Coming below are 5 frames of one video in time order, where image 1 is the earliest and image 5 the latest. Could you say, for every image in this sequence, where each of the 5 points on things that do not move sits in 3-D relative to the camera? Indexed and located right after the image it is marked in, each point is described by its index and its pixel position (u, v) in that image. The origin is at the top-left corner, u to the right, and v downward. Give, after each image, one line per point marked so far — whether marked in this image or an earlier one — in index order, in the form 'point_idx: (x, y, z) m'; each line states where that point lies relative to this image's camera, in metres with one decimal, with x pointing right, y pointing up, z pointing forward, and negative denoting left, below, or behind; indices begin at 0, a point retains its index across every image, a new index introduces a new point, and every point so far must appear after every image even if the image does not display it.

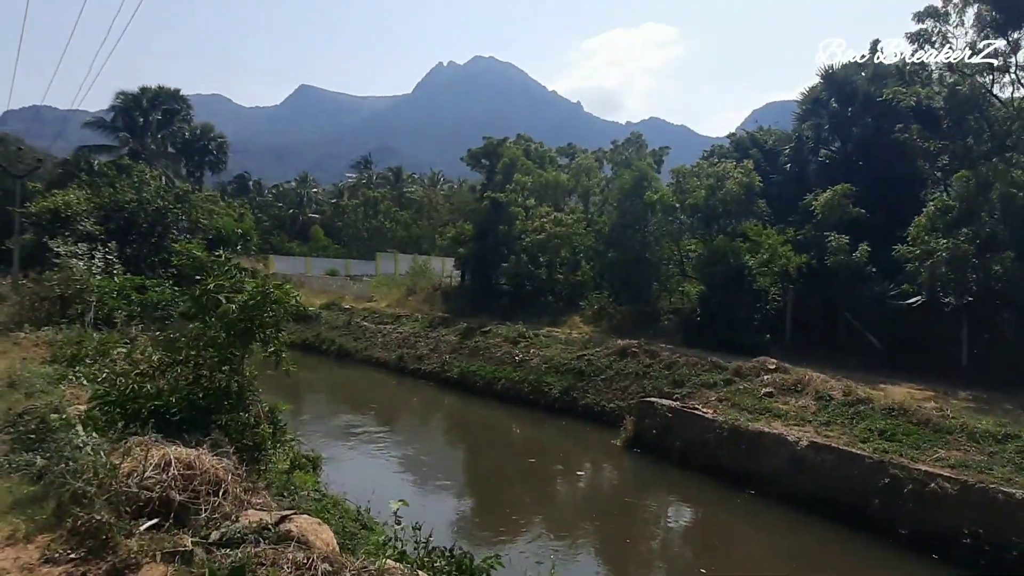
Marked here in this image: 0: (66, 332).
0: (-8.1, -0.8, +12.5) m
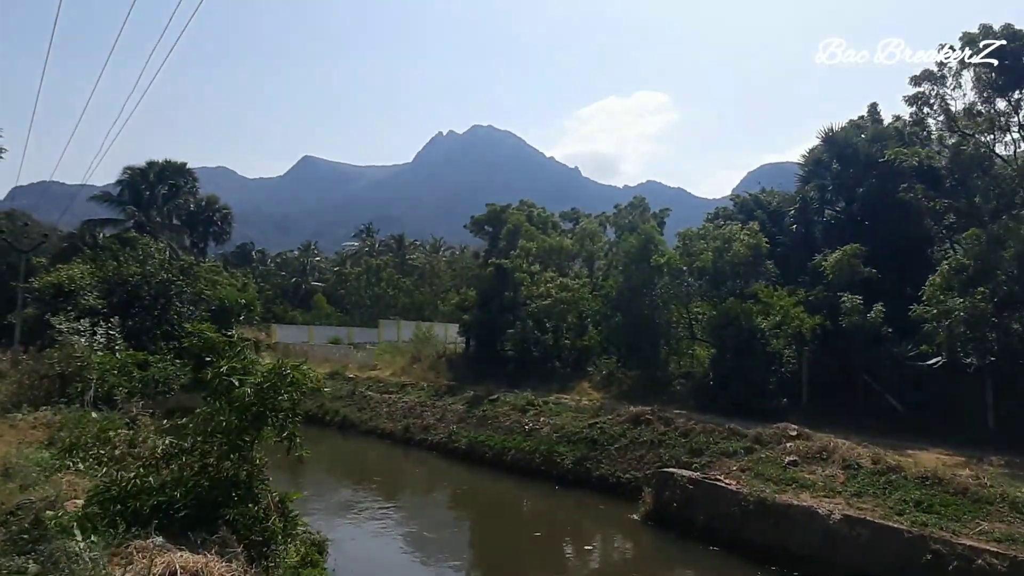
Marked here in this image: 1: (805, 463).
0: (-7.9, -2.2, +12.0) m
1: (+6.4, -3.8, +14.9) m
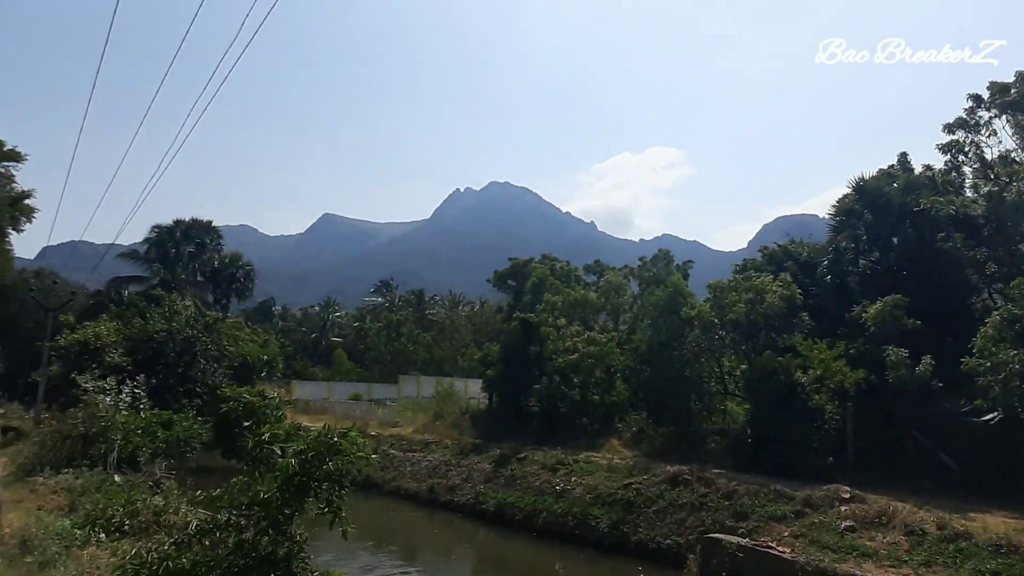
0: (-7.2, -3.2, +11.6) m
1: (+7.1, -4.9, +13.9) m
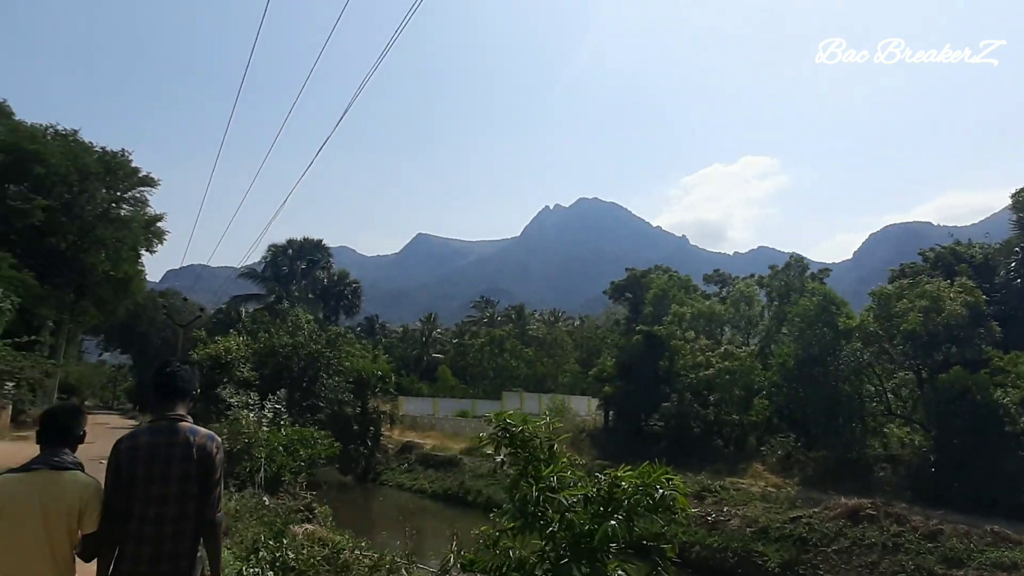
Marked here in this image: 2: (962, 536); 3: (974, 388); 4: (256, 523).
0: (-4.3, -3.3, +10.8) m
1: (+10.2, -4.9, +11.1) m
2: (+9.6, -5.3, +14.5) m
3: (+12.1, -2.6, +17.8) m
4: (-3.7, -3.3, +9.7) m
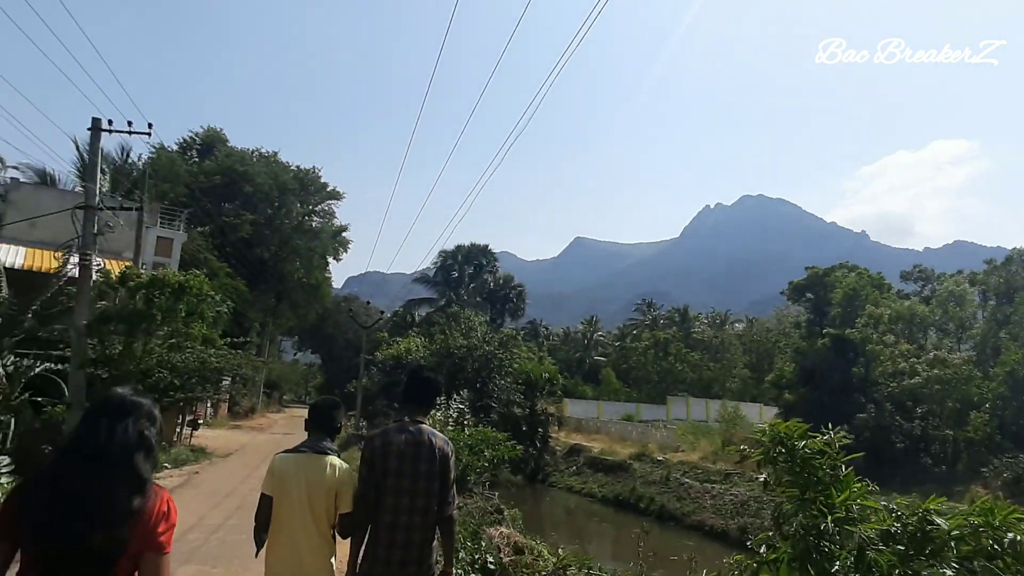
0: (-1.3, -3.4, +11.1) m
1: (+13.0, -4.8, +8.1) m
2: (+13.1, -5.1, +11.5) m
3: (+16.3, -2.5, +14.2) m
4: (-0.9, -3.3, +9.9) m
